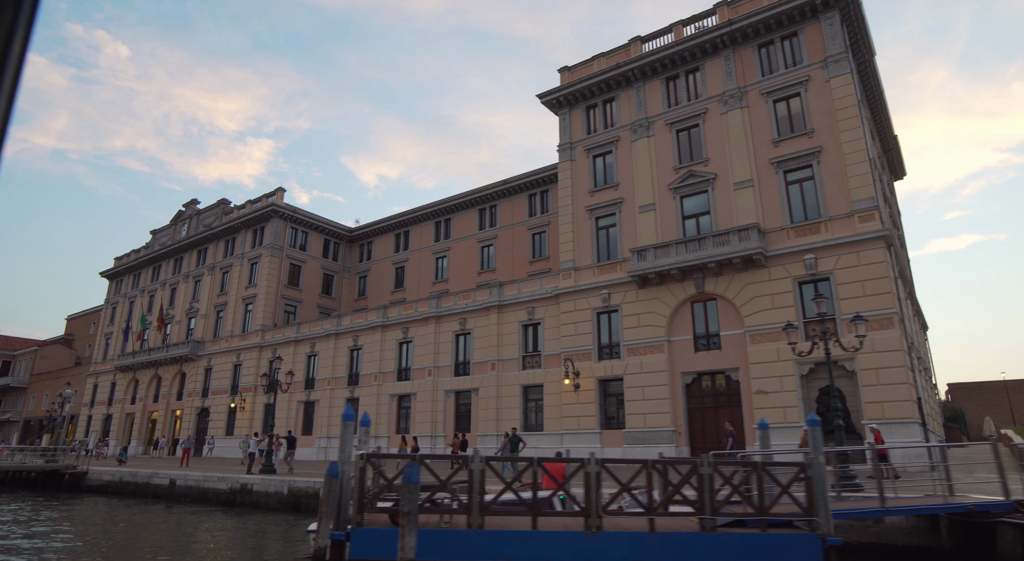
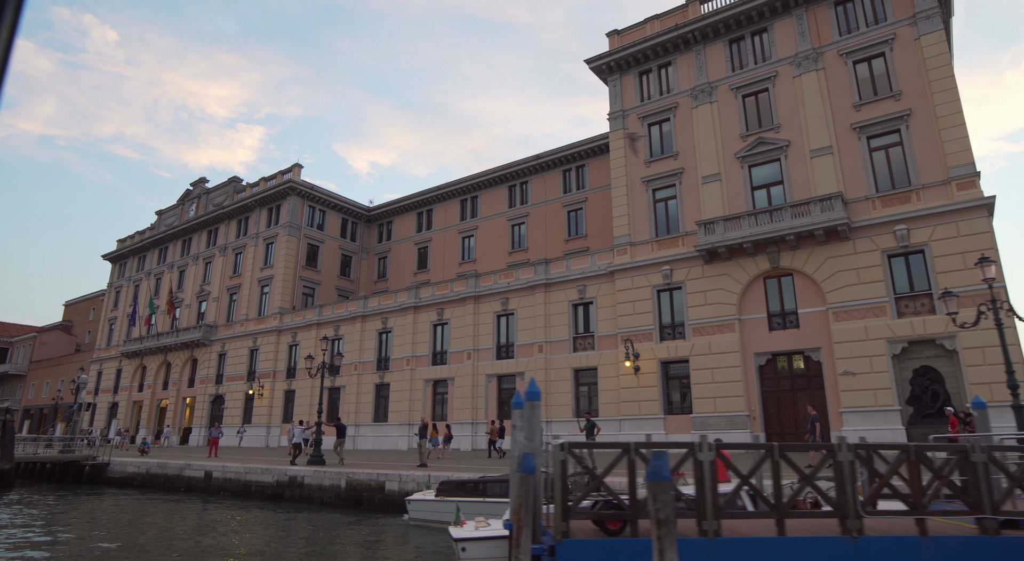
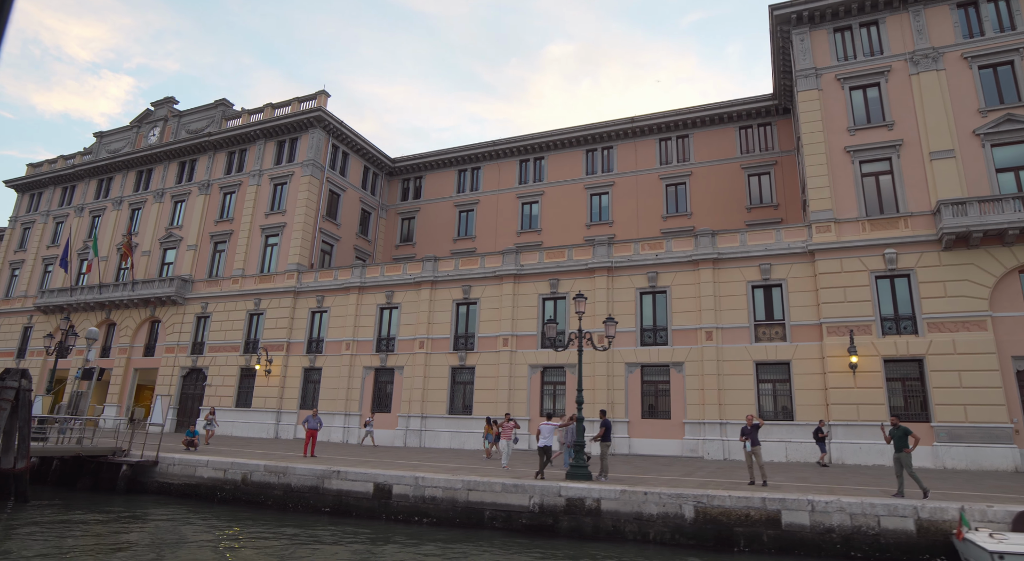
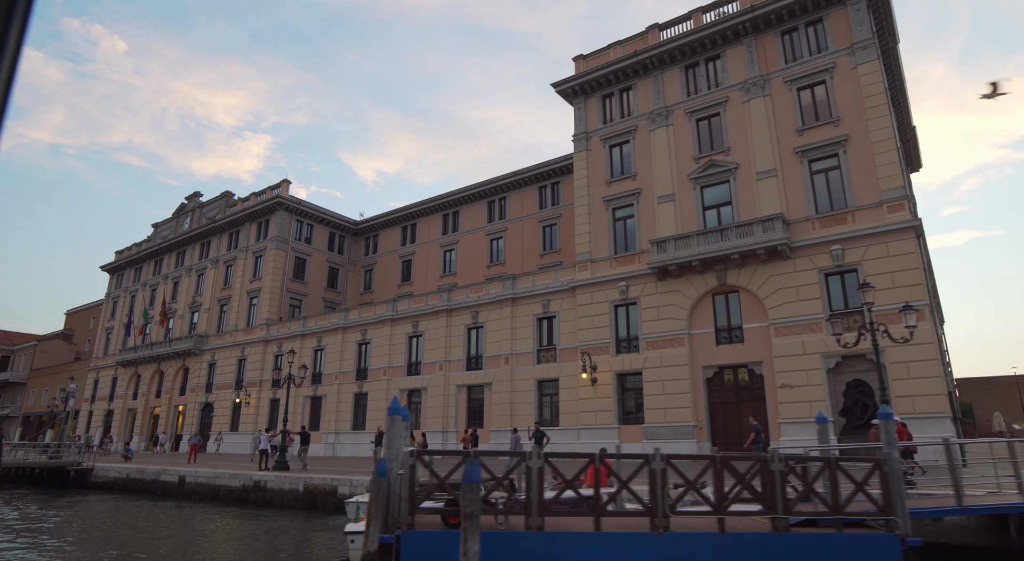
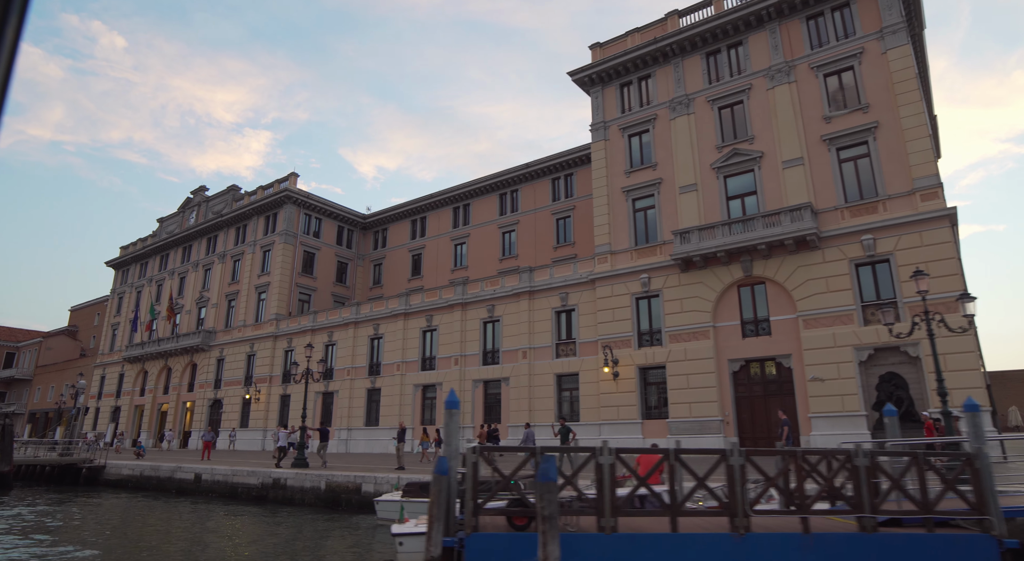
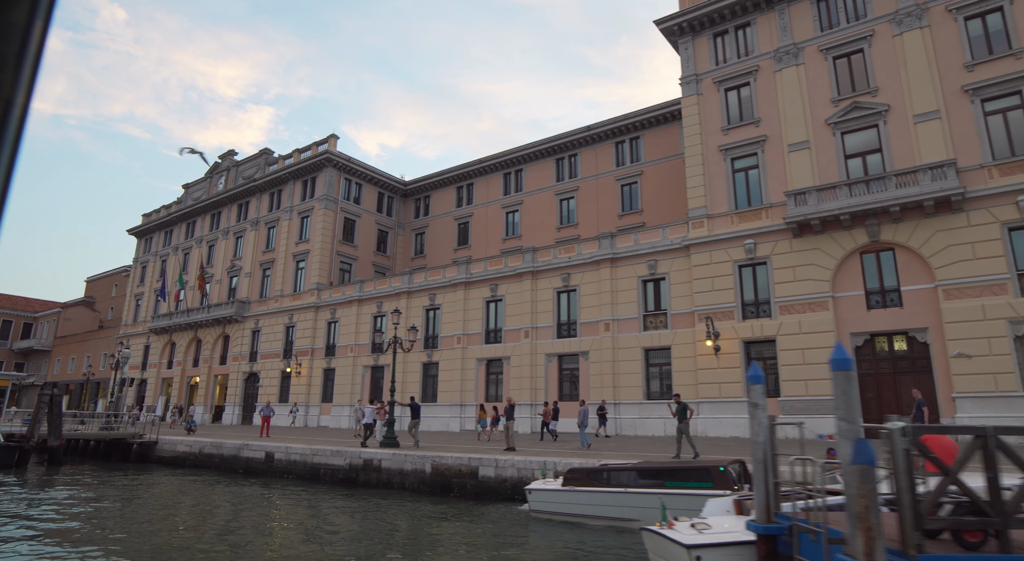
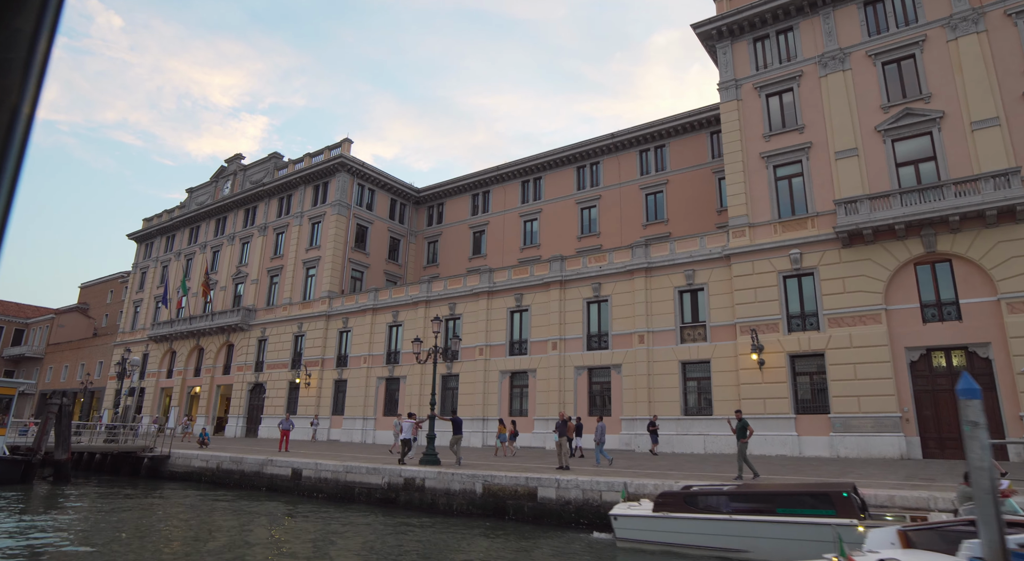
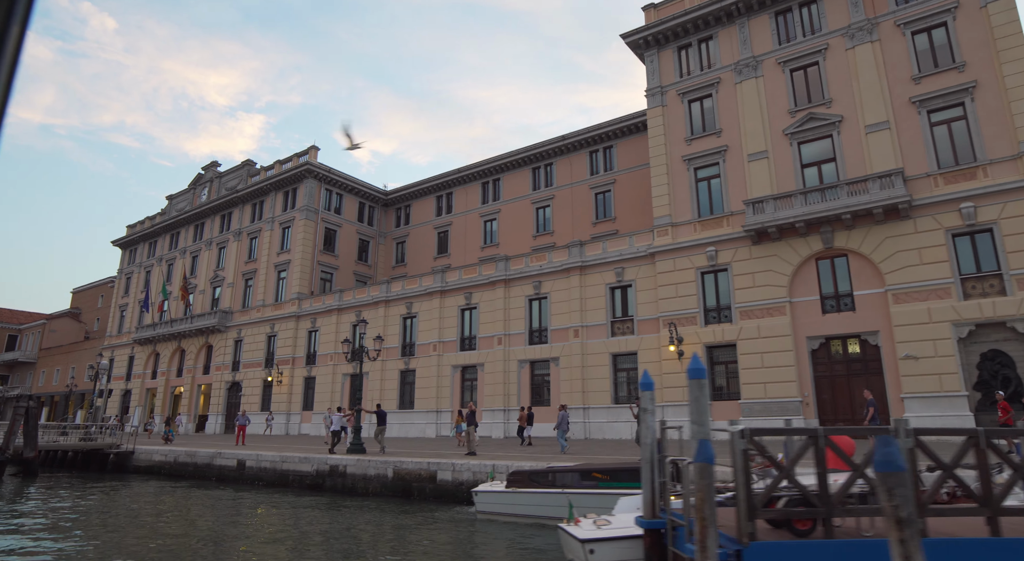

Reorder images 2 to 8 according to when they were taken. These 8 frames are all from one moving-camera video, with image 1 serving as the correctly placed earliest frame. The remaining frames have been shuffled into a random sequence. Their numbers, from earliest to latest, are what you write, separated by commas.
4, 5, 2, 8, 6, 7, 3
